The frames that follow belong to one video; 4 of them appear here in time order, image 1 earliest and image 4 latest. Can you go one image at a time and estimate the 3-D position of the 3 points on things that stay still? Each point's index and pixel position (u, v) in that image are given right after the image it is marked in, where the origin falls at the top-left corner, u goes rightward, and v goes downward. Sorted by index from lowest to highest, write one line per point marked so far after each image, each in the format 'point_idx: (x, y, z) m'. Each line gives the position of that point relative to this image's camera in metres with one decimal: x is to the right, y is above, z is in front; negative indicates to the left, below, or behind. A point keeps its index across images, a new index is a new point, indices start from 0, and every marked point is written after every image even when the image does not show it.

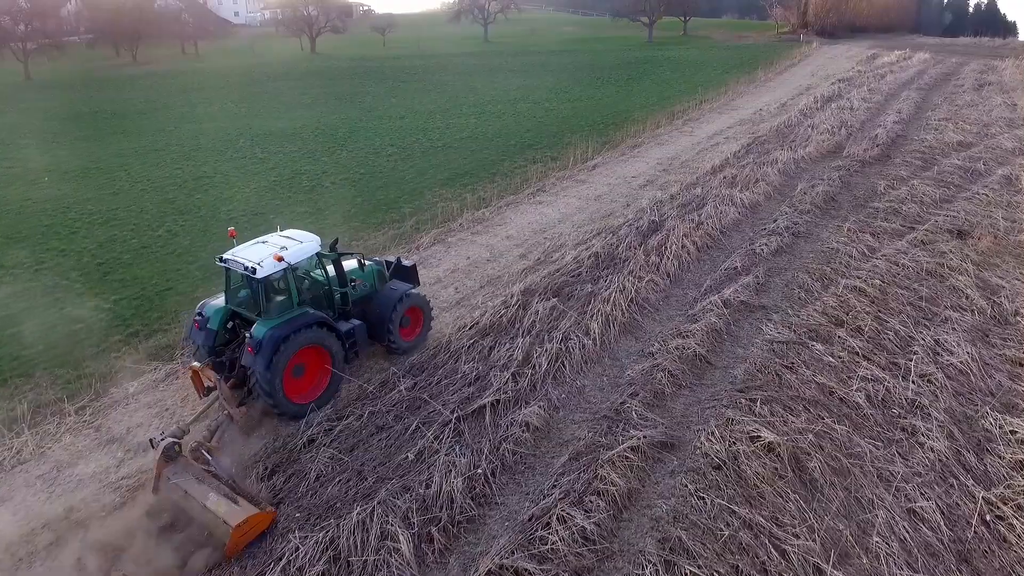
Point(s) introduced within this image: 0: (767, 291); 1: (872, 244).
0: (+3.2, 0.0, +9.4) m
1: (+5.1, +0.6, +10.7) m
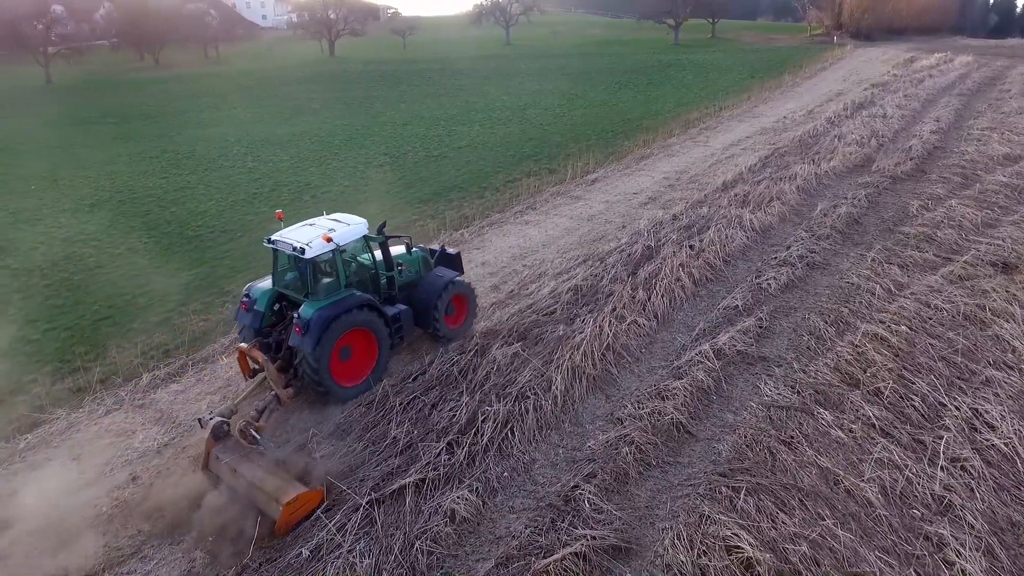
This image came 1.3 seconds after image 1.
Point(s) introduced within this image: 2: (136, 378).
0: (+2.7, -0.5, +8.0) m
1: (+4.7, +0.1, +9.1) m
2: (-4.2, -1.0, +8.4) m
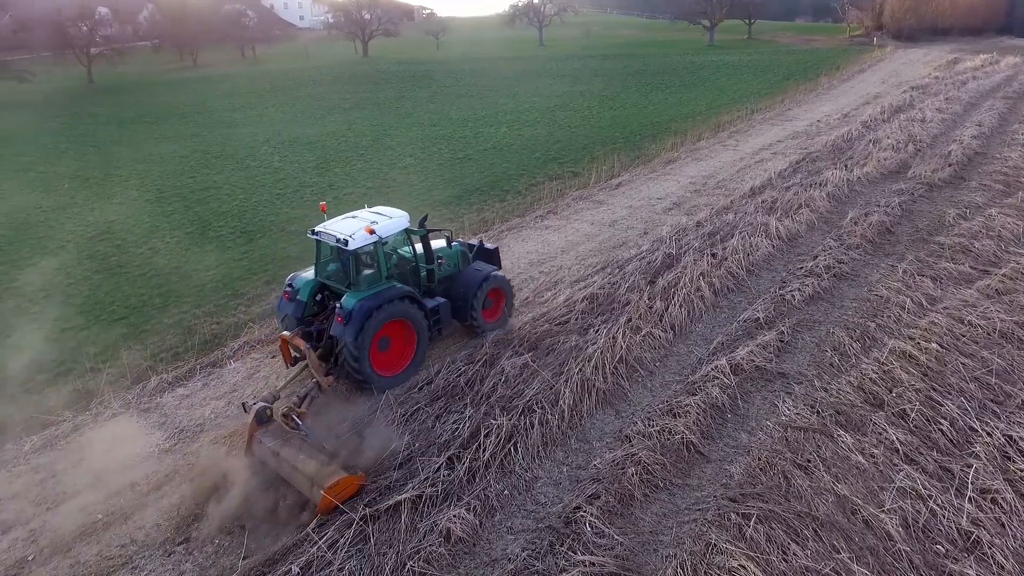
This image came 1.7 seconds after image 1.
0: (+2.8, -0.6, +7.7) m
1: (+4.8, 0.0, +8.7) m
2: (-4.1, -1.0, +8.4) m
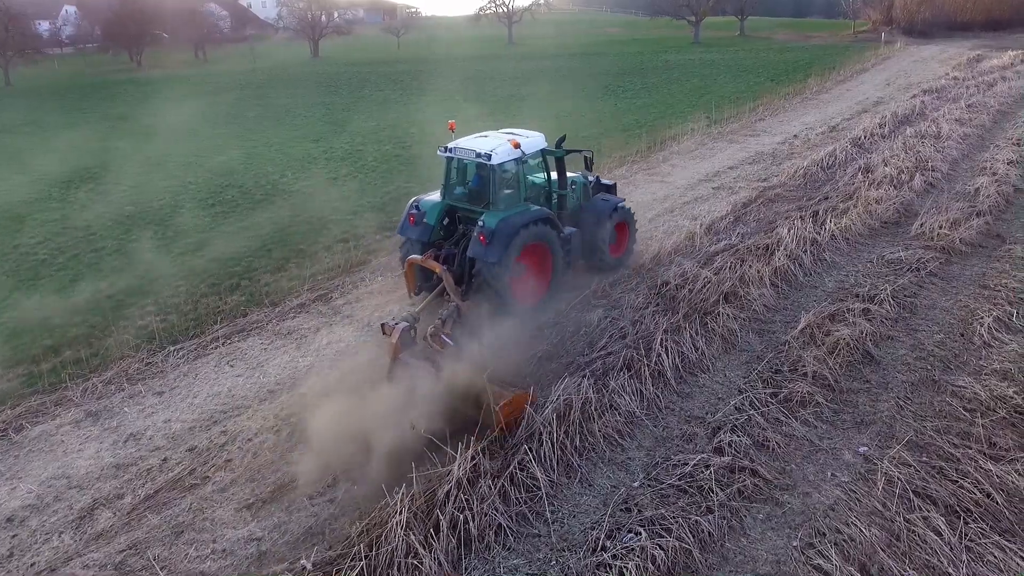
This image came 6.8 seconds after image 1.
0: (+0.2, -2.0, +2.8) m
1: (+2.2, -1.4, +3.8) m
2: (-6.7, -2.3, +3.6) m
